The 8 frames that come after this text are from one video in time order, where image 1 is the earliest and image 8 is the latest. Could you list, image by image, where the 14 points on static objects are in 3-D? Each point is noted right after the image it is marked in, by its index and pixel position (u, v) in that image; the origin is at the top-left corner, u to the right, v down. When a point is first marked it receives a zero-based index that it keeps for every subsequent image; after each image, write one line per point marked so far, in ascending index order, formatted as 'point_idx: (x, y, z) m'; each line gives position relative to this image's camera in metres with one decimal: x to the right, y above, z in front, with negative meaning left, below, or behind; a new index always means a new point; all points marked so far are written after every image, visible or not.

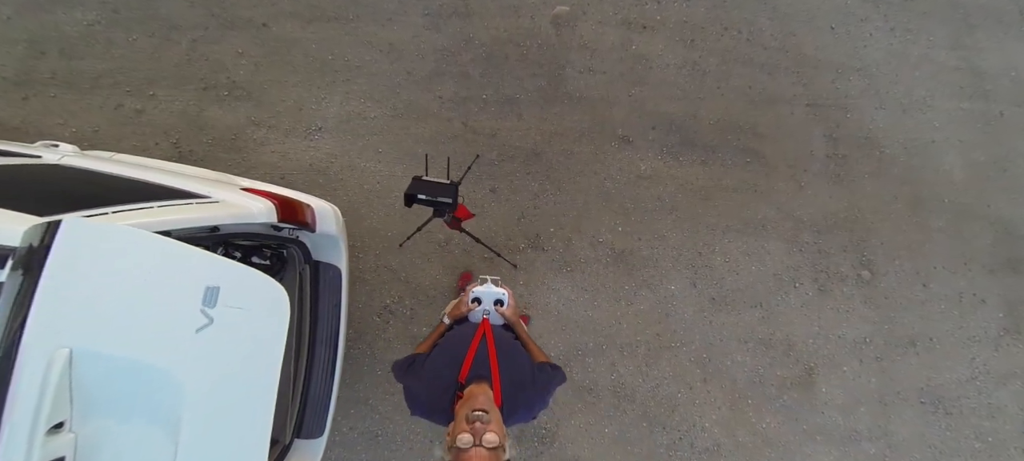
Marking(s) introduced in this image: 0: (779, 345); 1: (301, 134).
0: (+1.4, -0.6, +2.7) m
1: (-1.0, +0.5, +2.7) m
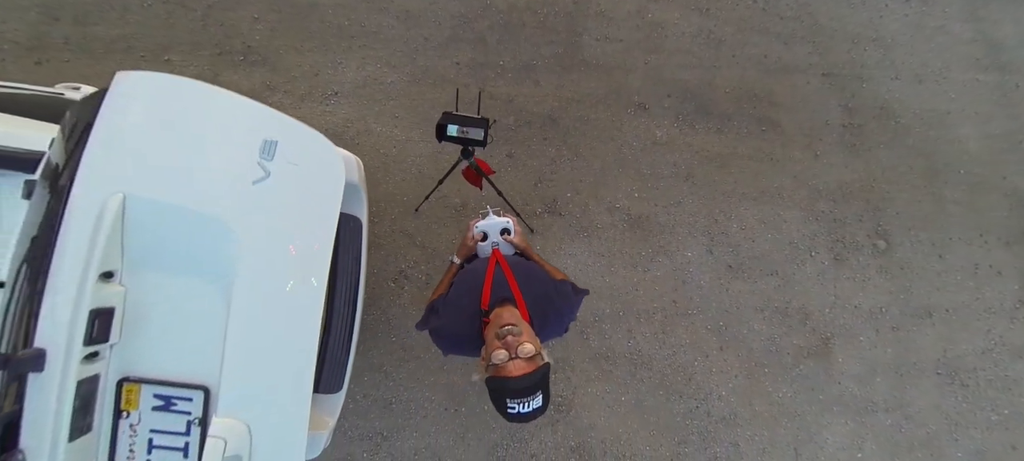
0: (+1.5, -0.4, +2.7) m
1: (-1.0, +0.7, +2.6) m
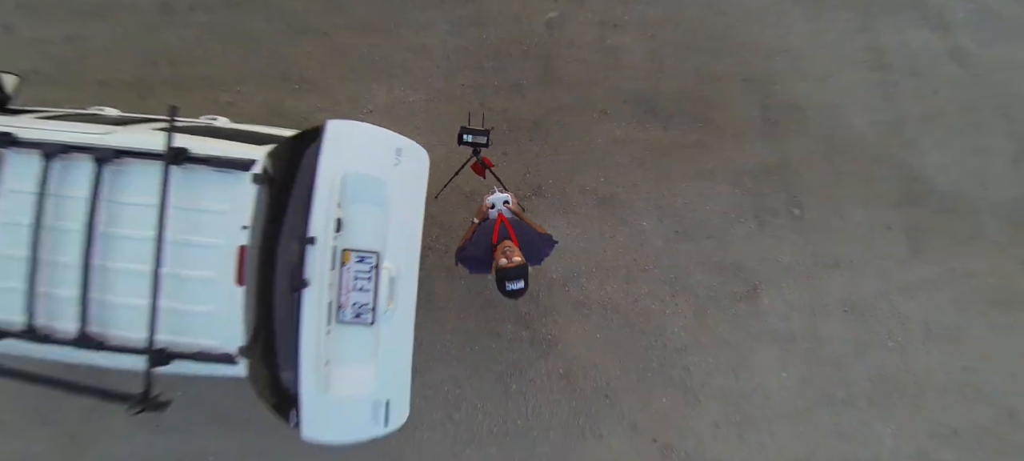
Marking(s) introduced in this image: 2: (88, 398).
0: (+1.4, -0.2, +3.5) m
1: (-1.0, +0.8, +3.4) m
2: (-2.7, -1.1, +3.5) m
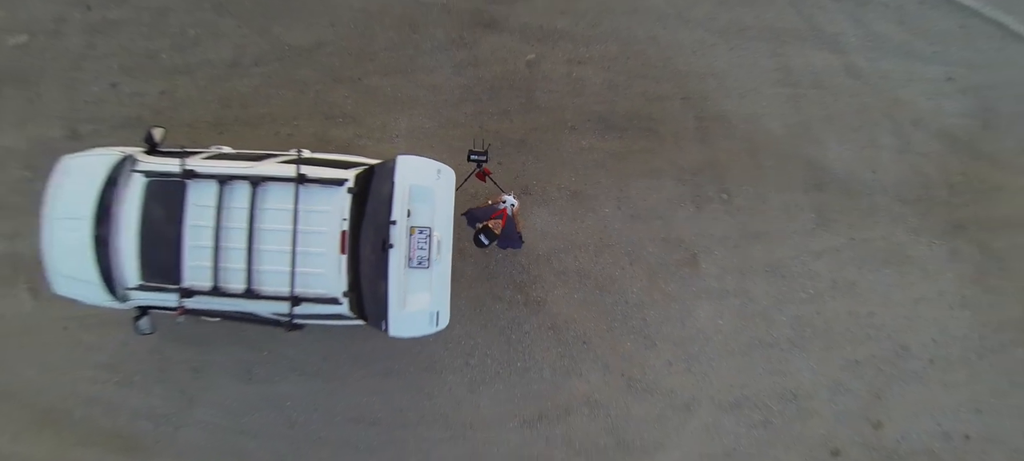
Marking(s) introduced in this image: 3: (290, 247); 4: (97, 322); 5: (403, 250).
0: (+1.4, -0.1, +4.6) m
1: (-1.1, +0.8, +4.5) m
2: (-2.6, -1.1, +4.6) m
3: (-1.3, -0.1, +3.7) m
4: (-3.6, -0.8, +4.7) m
5: (-0.6, -0.1, +3.7) m
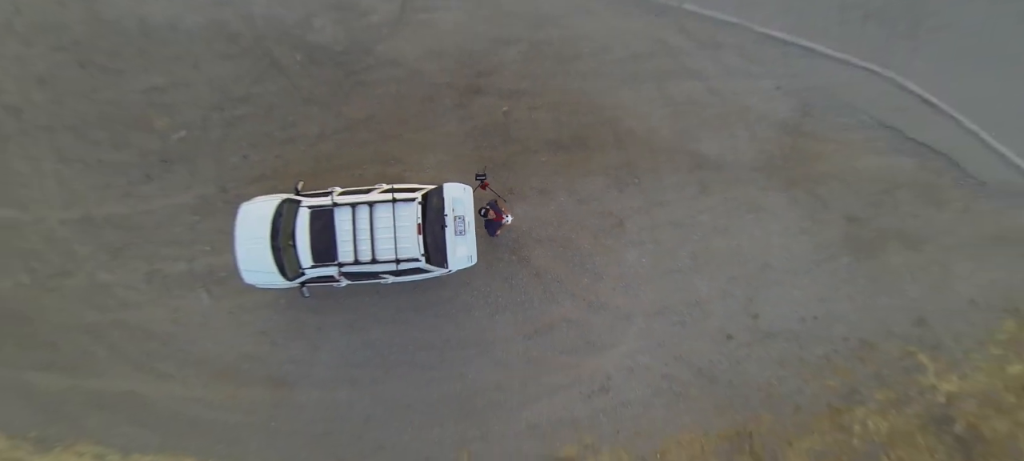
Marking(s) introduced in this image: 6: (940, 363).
0: (+1.3, +0.3, +7.2) m
1: (-1.2, +0.8, +7.2) m
2: (-2.6, -1.2, +7.3) m
3: (-1.4, -0.1, +6.4) m
4: (-3.6, -1.1, +7.3) m
5: (-0.7, 0.0, +6.4) m
6: (+6.5, -2.0, +7.8) m
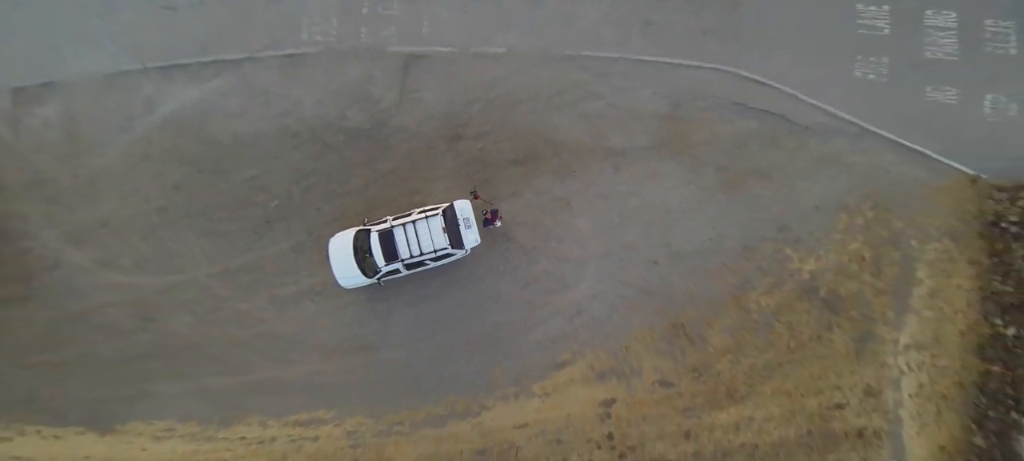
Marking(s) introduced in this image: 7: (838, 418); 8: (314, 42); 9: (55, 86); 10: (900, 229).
0: (+1.0, +0.7, +11.0) m
1: (-1.7, +0.7, +11.0) m
2: (-2.6, -1.5, +11.0) m
3: (-1.6, -0.2, +10.2) m
4: (-3.6, -1.6, +11.1) m
5: (-0.9, 0.0, +10.2) m
6: (+6.5, -0.5, +11.6) m
7: (+7.2, -4.1, +11.4) m
8: (-4.3, +4.2, +11.6) m
9: (-10.4, +3.3, +12.0) m
10: (+8.8, +0.1, +11.9) m
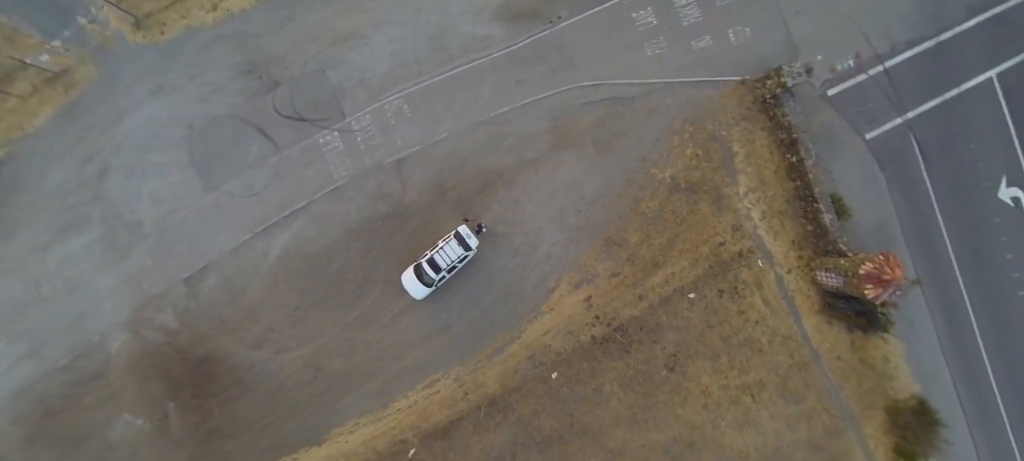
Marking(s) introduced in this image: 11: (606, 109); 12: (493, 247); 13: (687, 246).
0: (-0.1, +1.1, +18.6) m
1: (-2.5, 0.0, +18.5) m
2: (-2.4, -2.4, +18.5) m
3: (-2.1, -0.7, +17.7) m
4: (-3.3, -2.9, +18.6) m
5: (-1.6, -0.3, +17.7) m
6: (+5.4, +2.3, +19.0) m
7: (+7.6, -0.7, +18.6) m
8: (-6.4, +2.0, +19.4) m
9: (-11.5, -1.4, +19.8) m
10: (+7.4, +3.8, +19.2) m
11: (+3.5, +4.5, +19.2) m
12: (-0.7, -0.6, +18.5) m
13: (+6.3, -0.6, +18.5) m
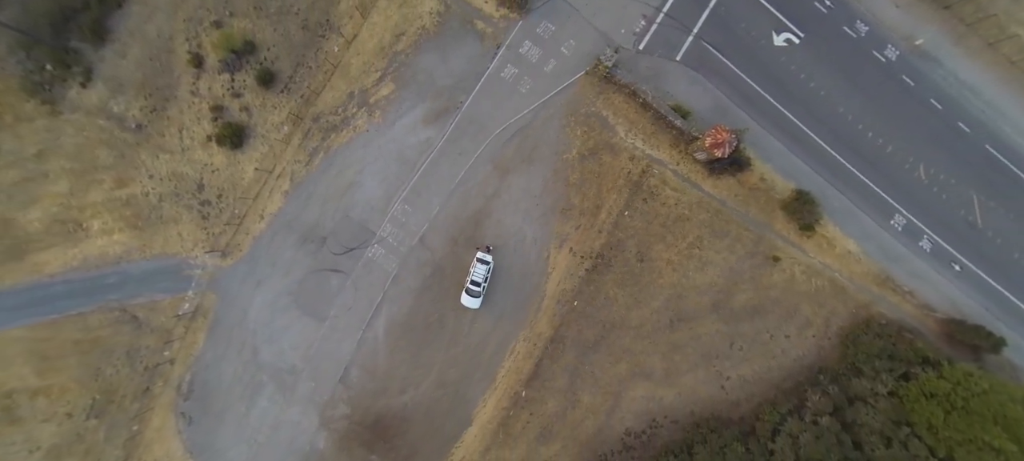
0: (-1.0, +0.4, +28.3) m
1: (-2.5, -1.7, +28.3) m
2: (-1.1, -3.7, +28.1) m
3: (-1.8, -2.1, +27.4) m
4: (-1.6, -4.6, +28.1) m
5: (-1.6, -1.5, +27.4) m
6: (+3.1, +4.4, +28.6) m
7: (+6.5, +3.0, +27.9) m
8: (-6.8, -2.1, +29.4) m
9: (-9.3, -7.6, +29.7) m
10: (+4.0, +6.6, +28.9) m
11: (+0.3, +5.2, +29.0) m
12: (-0.7, -1.3, +28.1) m
13: (+5.3, +2.4, +27.9) m
